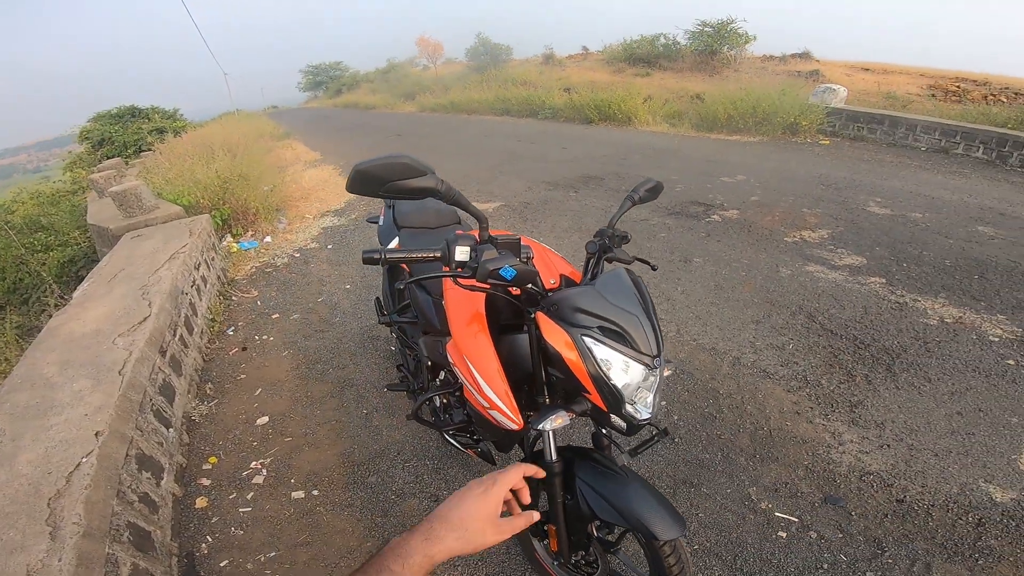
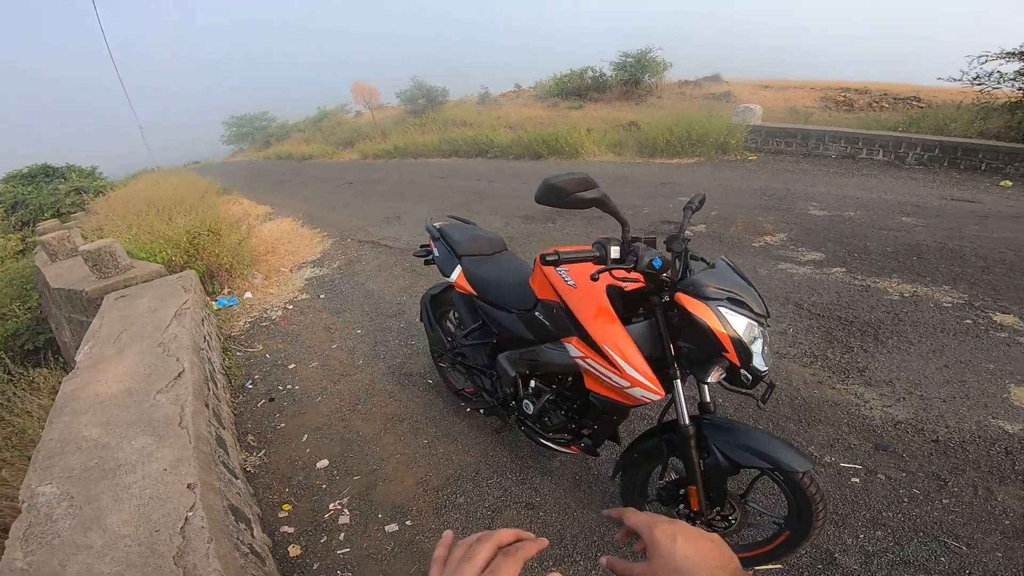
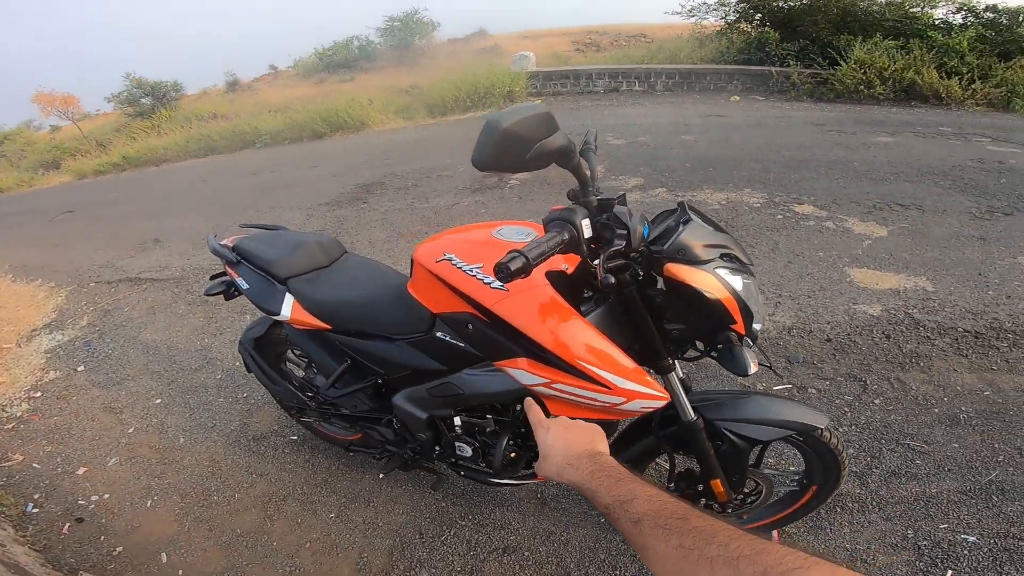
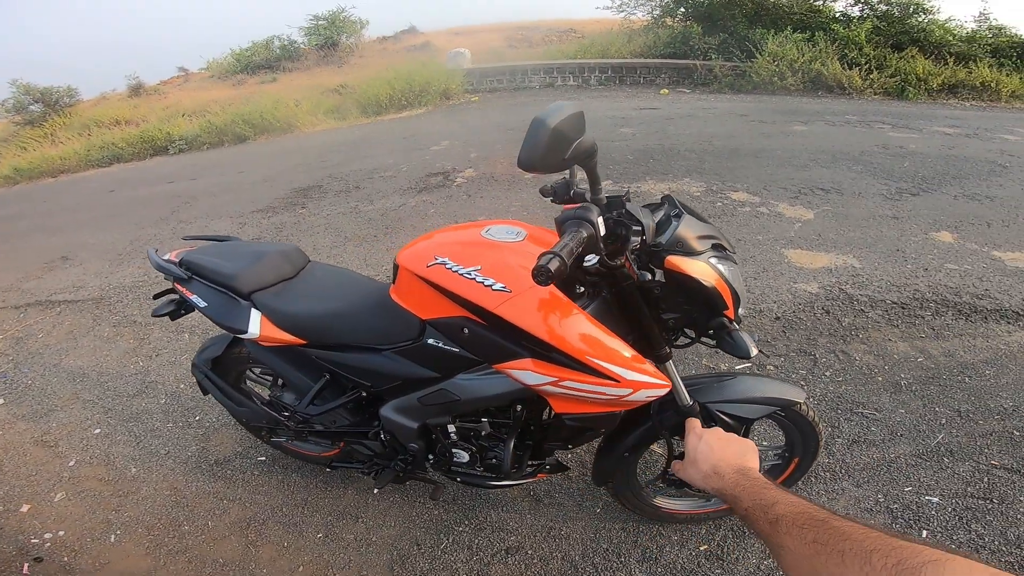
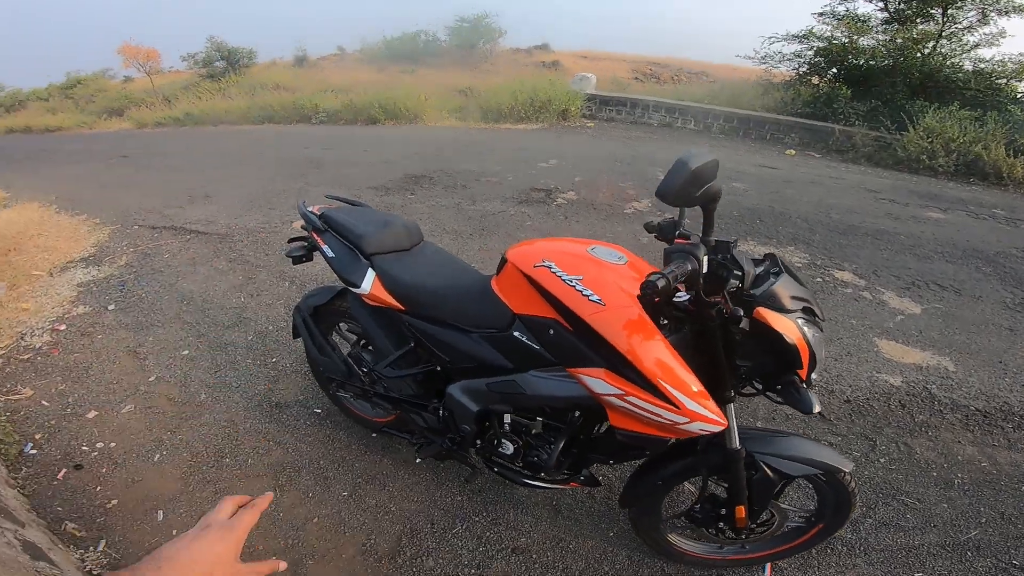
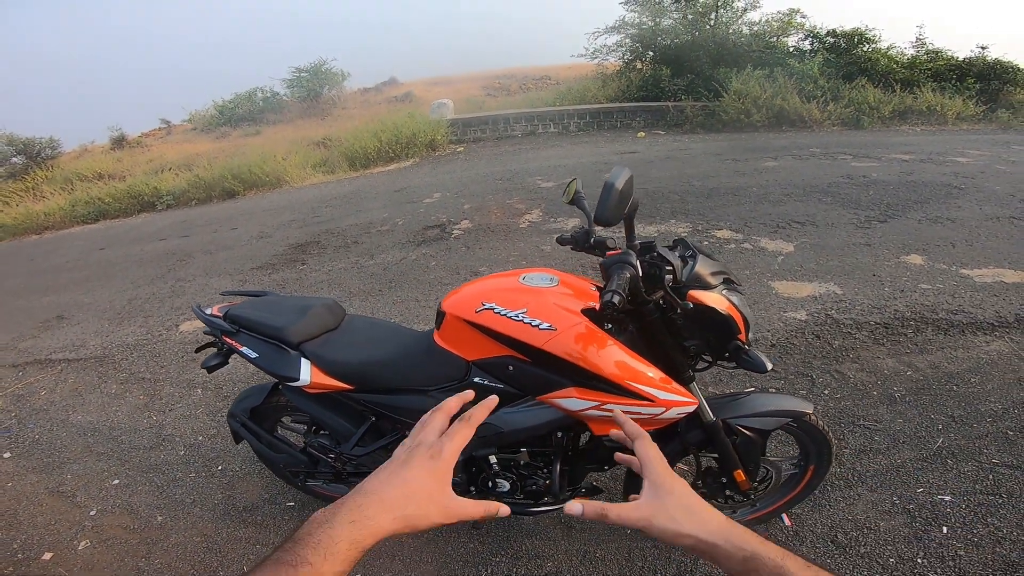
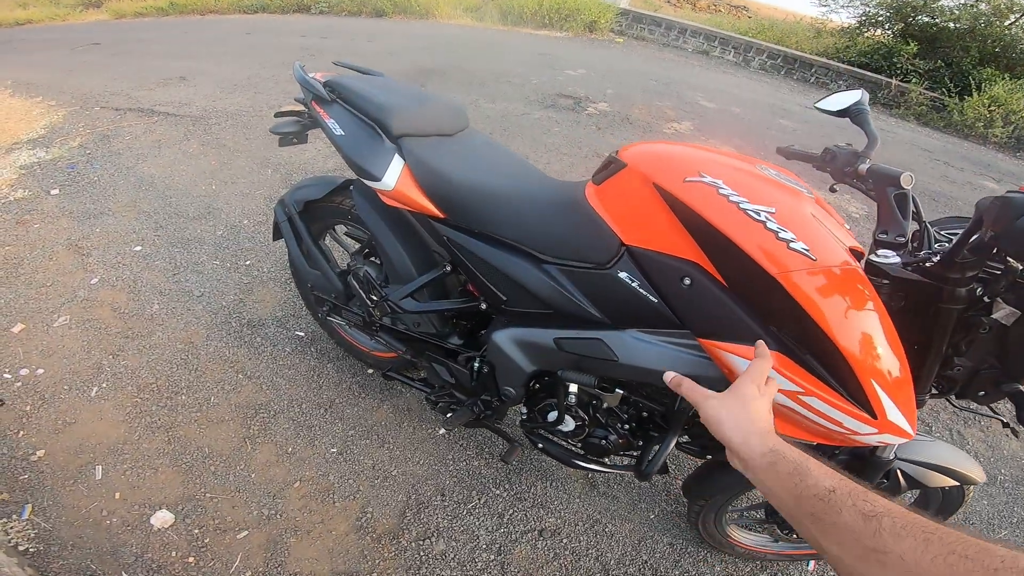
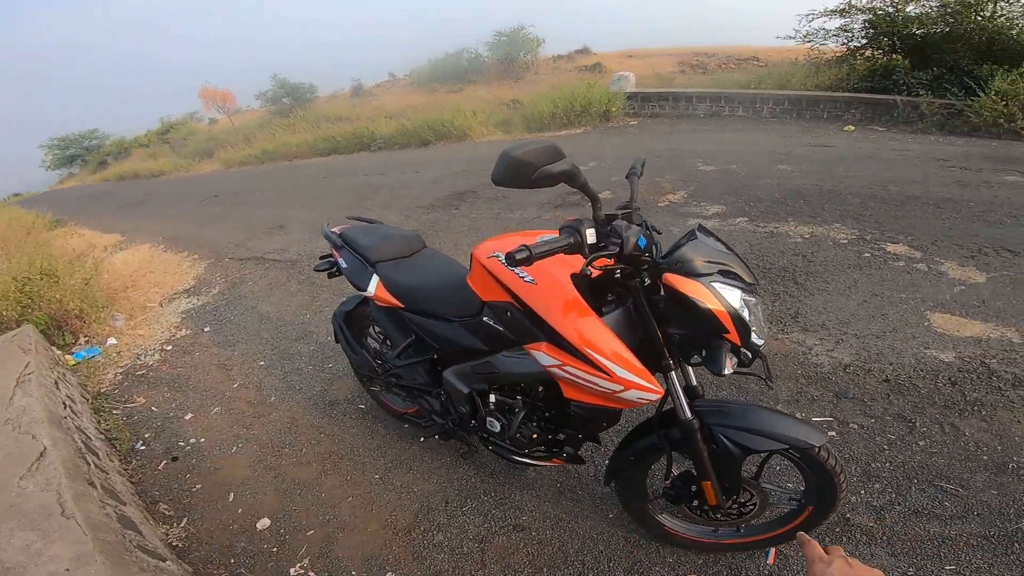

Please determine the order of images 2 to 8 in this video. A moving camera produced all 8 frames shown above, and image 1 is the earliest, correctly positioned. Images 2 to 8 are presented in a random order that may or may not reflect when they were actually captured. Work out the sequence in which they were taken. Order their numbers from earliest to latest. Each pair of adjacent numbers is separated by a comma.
2, 8, 3, 4, 6, 5, 7
